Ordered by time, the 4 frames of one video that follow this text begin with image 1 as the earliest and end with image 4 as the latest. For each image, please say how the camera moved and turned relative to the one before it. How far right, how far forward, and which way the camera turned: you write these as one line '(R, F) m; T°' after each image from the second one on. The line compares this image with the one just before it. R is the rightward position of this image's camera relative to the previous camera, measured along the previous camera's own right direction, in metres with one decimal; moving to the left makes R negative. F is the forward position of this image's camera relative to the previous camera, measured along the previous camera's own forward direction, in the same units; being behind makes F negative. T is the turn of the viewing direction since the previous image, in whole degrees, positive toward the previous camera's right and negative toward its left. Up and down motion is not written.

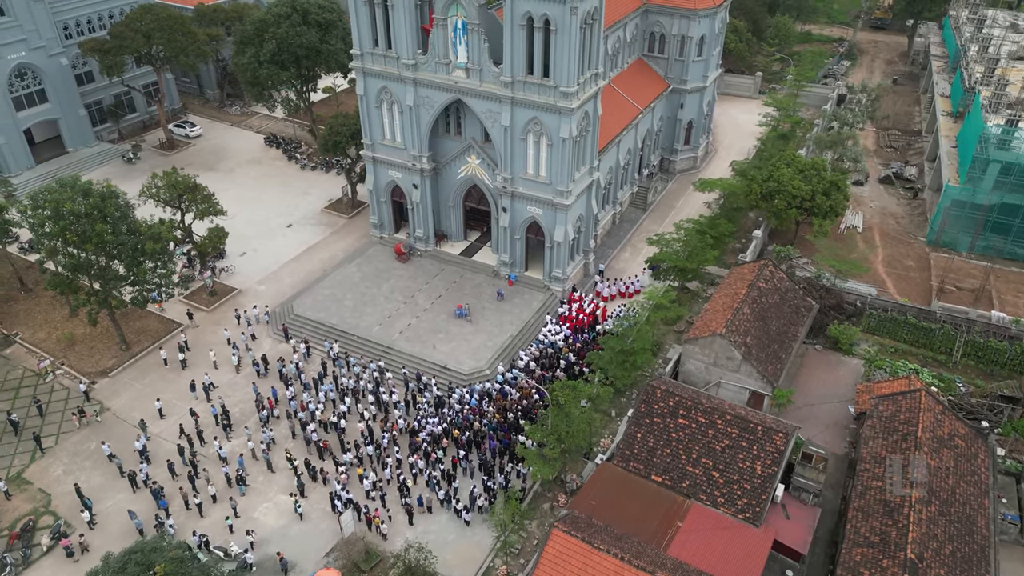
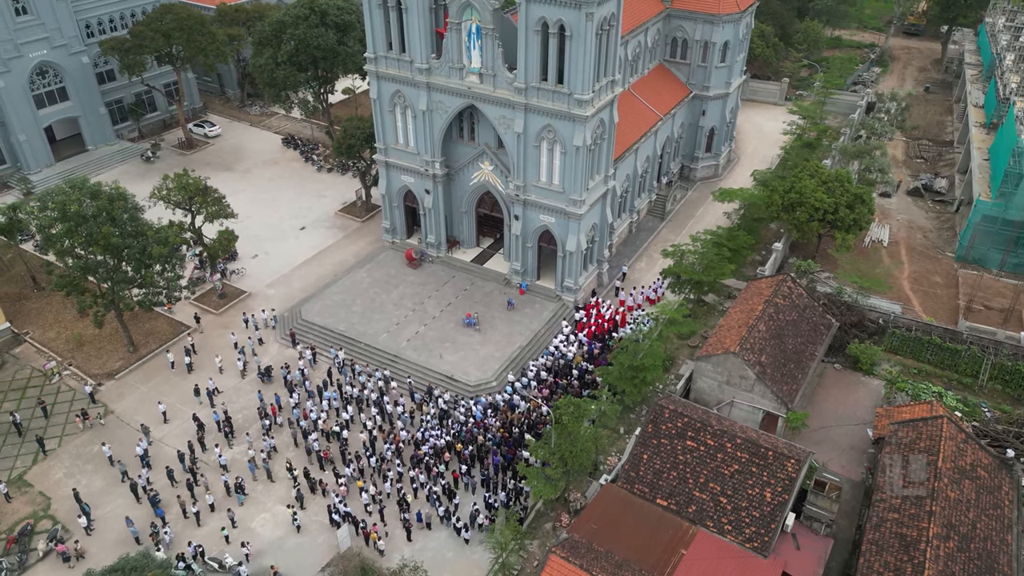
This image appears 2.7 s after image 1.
(+0.8, +0.8) m; -2°
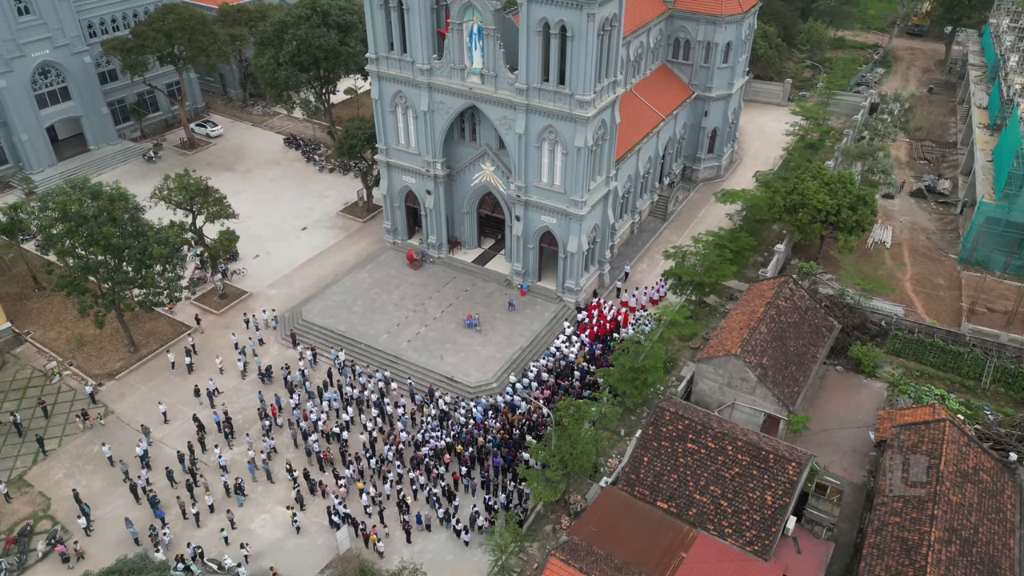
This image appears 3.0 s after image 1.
(+0.1, +0.1) m; 0°
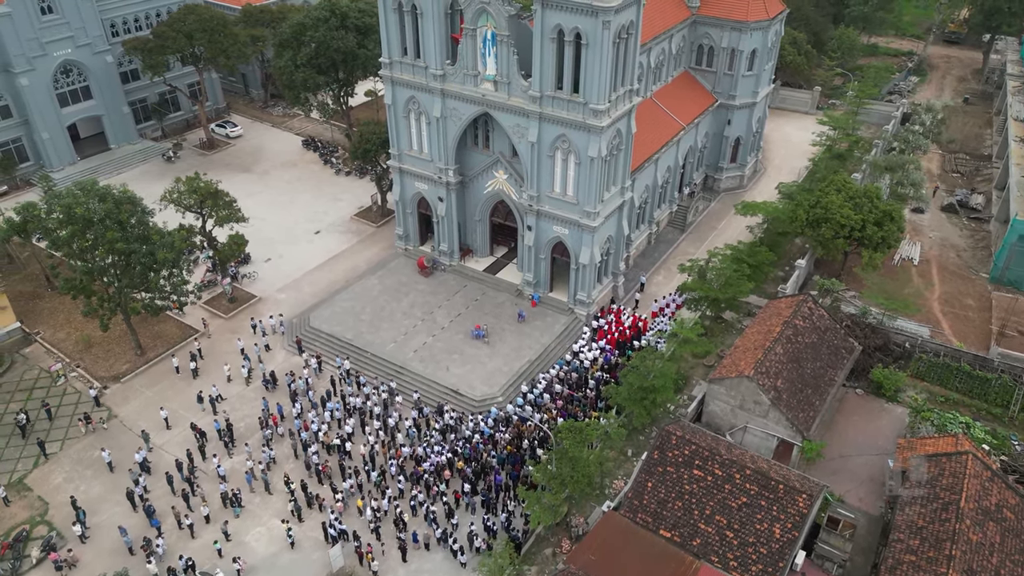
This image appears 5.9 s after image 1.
(+0.9, +0.9) m; -2°
